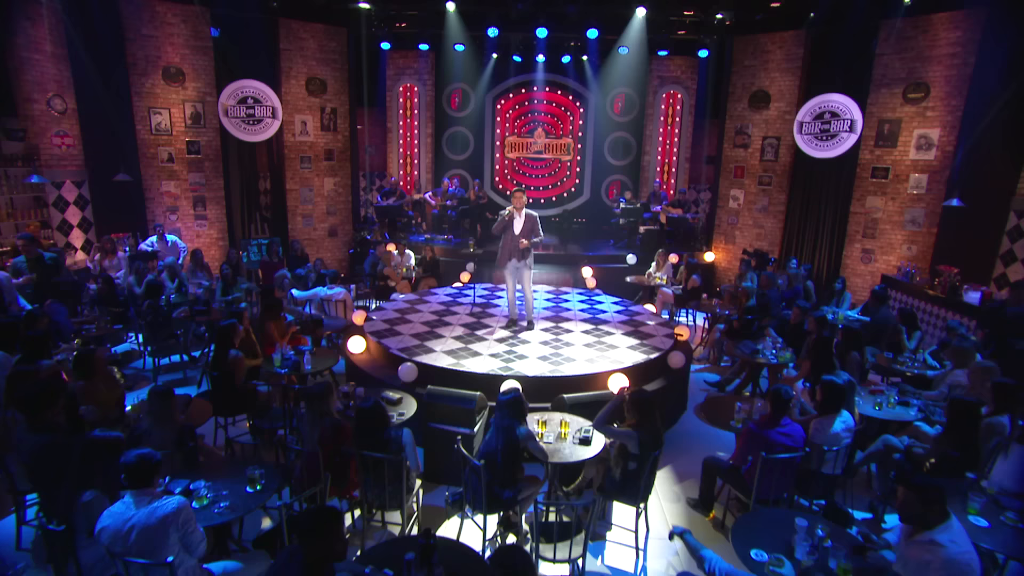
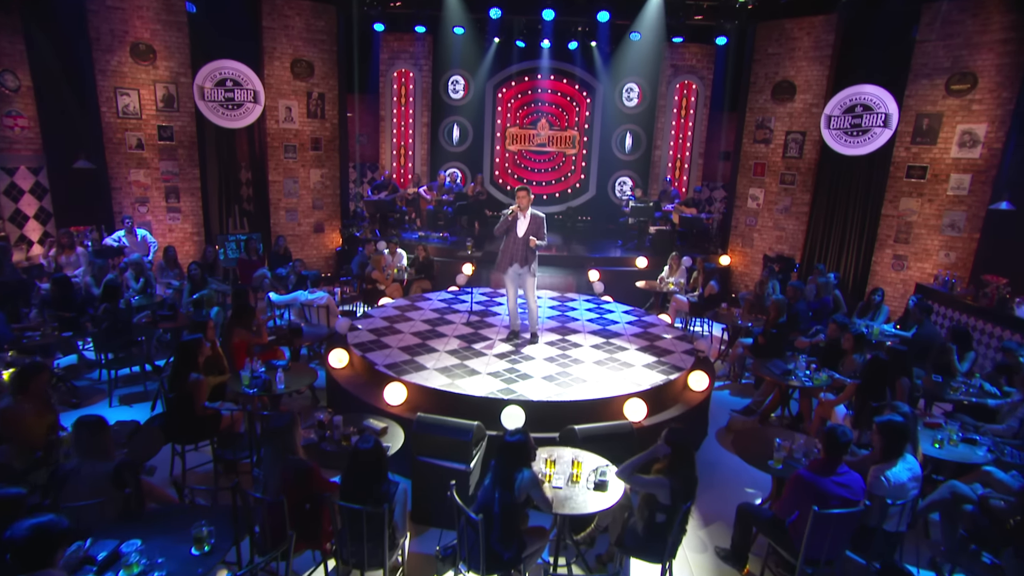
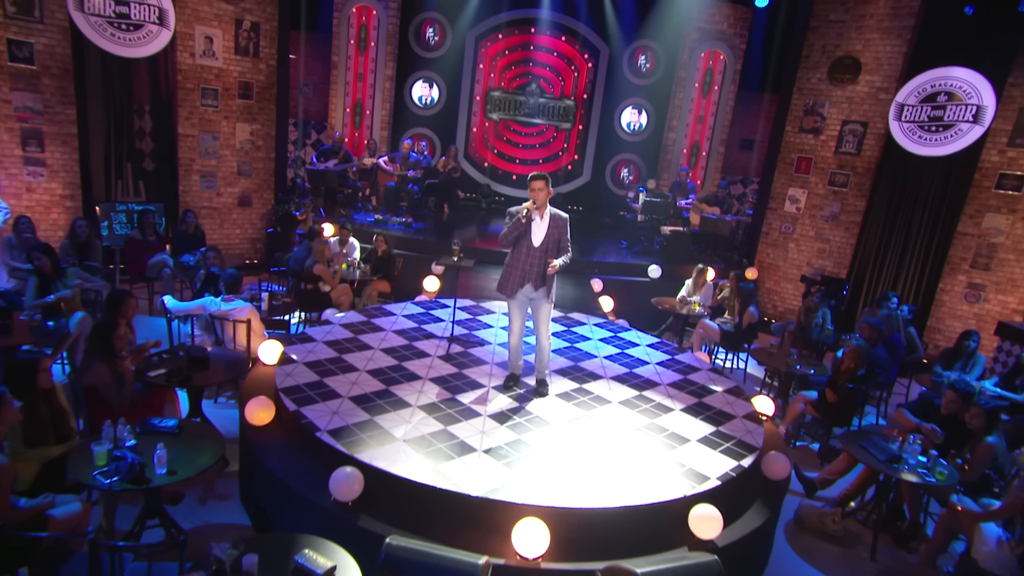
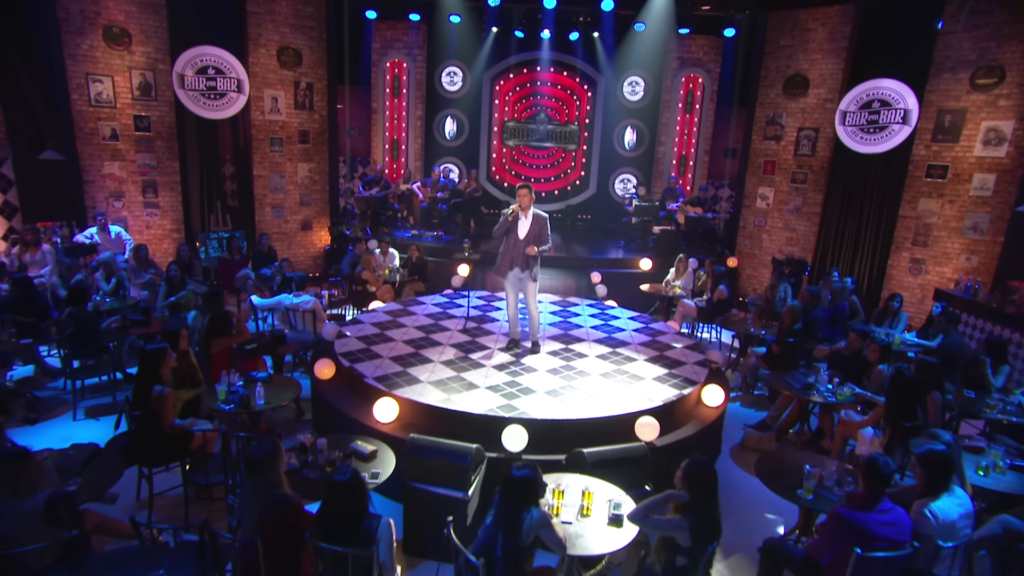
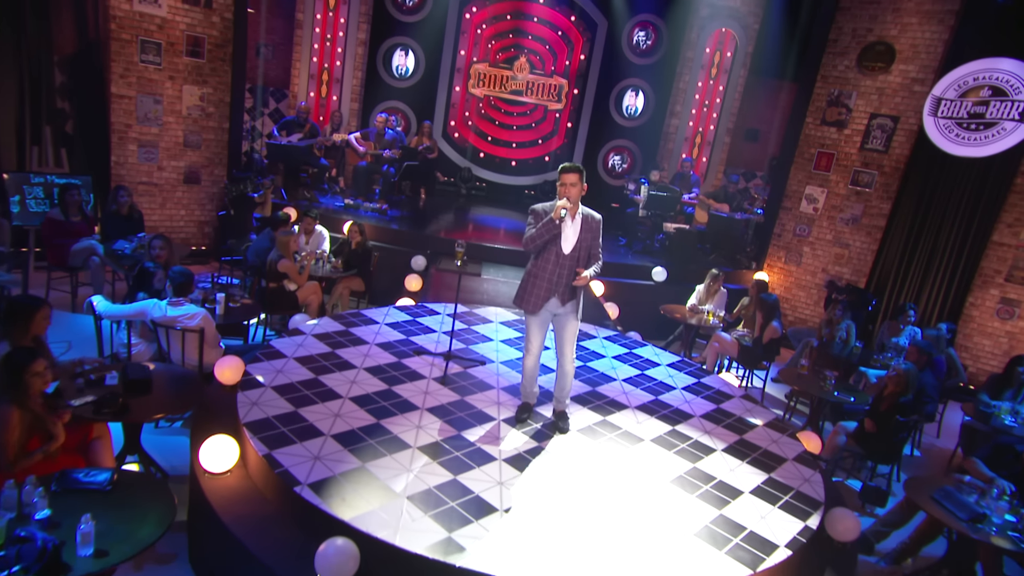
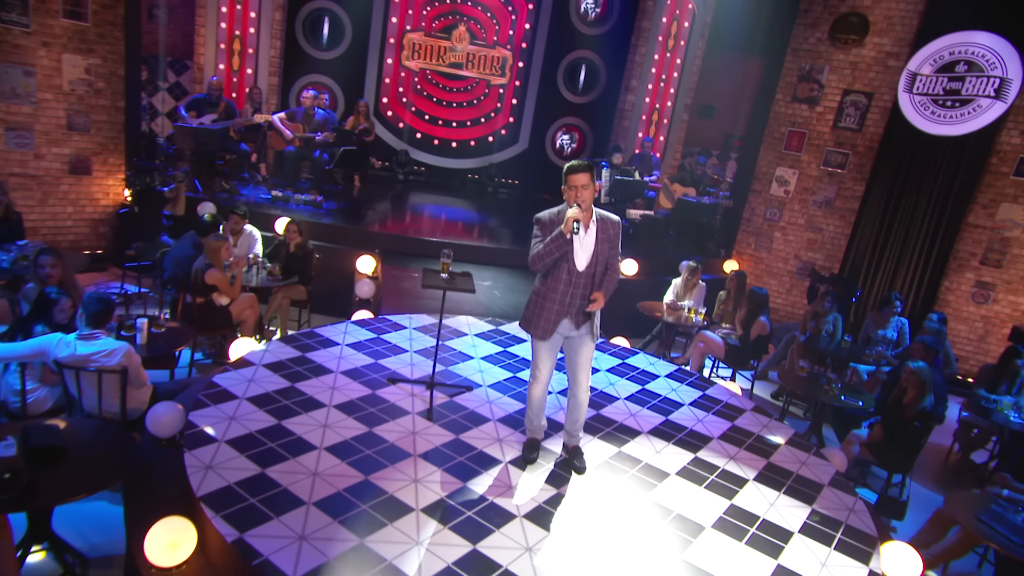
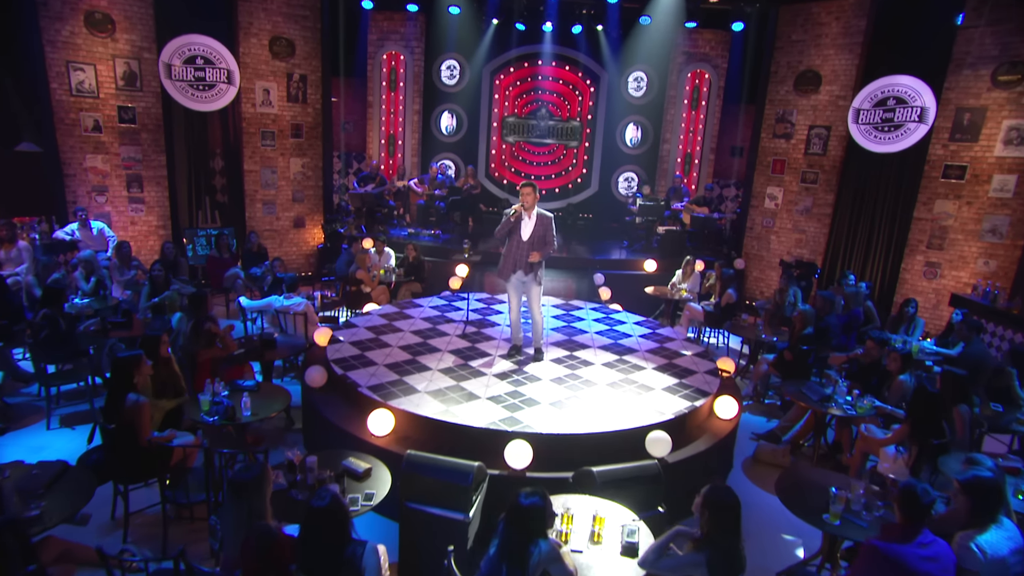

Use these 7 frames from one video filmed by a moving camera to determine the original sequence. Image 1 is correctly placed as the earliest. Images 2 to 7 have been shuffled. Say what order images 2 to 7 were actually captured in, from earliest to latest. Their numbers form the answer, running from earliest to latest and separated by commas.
2, 4, 7, 3, 5, 6
